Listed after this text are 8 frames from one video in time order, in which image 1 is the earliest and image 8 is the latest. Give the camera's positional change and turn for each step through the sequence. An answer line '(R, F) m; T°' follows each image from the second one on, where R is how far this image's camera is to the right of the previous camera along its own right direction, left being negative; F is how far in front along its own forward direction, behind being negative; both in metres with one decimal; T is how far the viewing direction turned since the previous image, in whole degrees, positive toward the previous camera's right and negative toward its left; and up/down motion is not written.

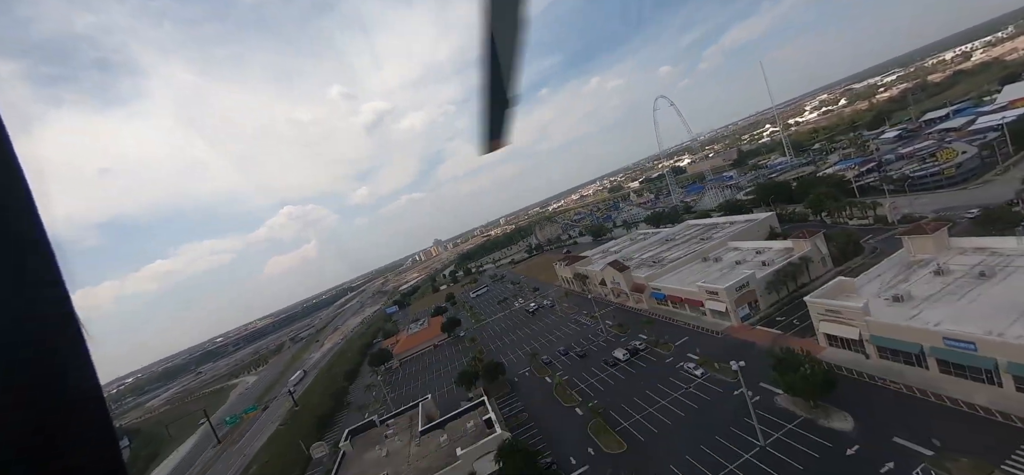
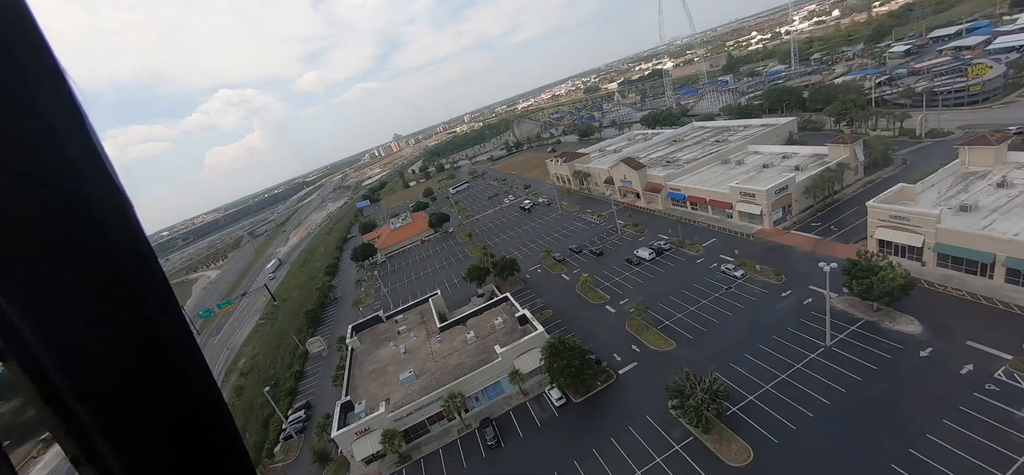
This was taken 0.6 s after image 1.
(-3.6, +2.7) m; +7°
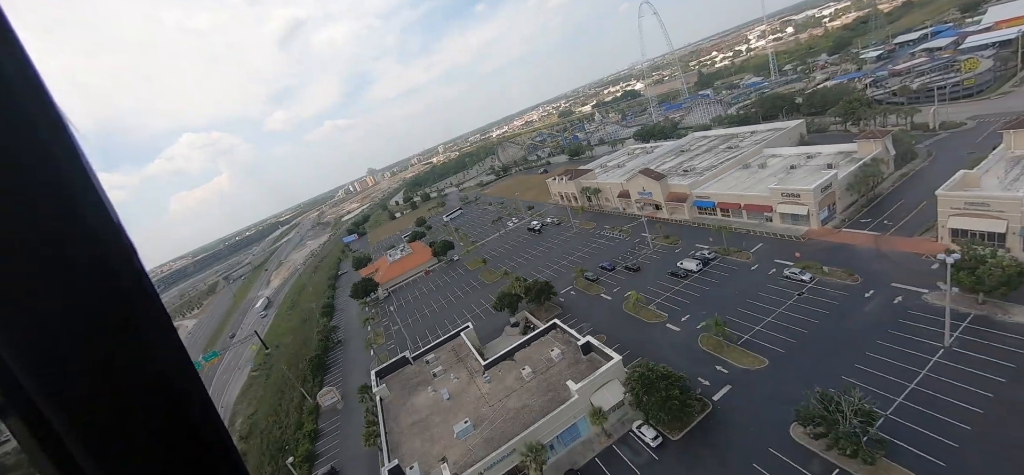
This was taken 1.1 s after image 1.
(-3.1, +2.1) m; +4°
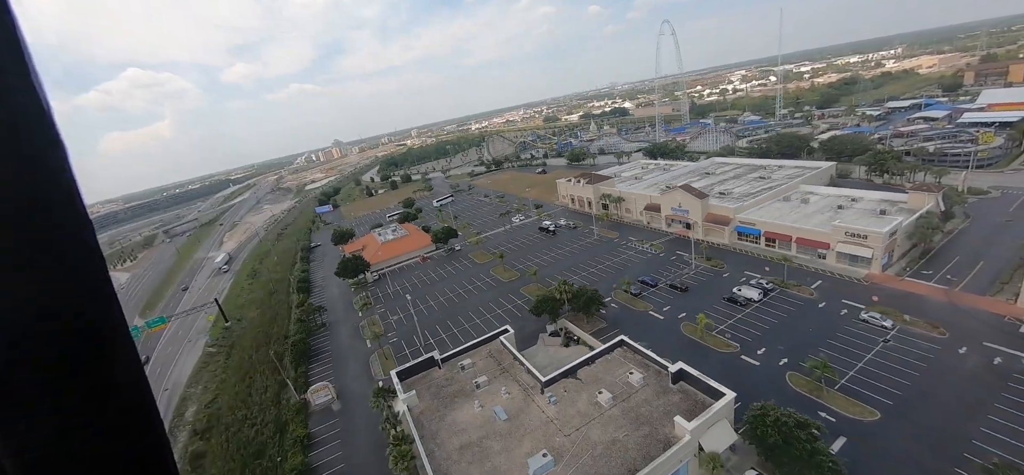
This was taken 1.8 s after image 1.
(-4.7, +3.0) m; +7°
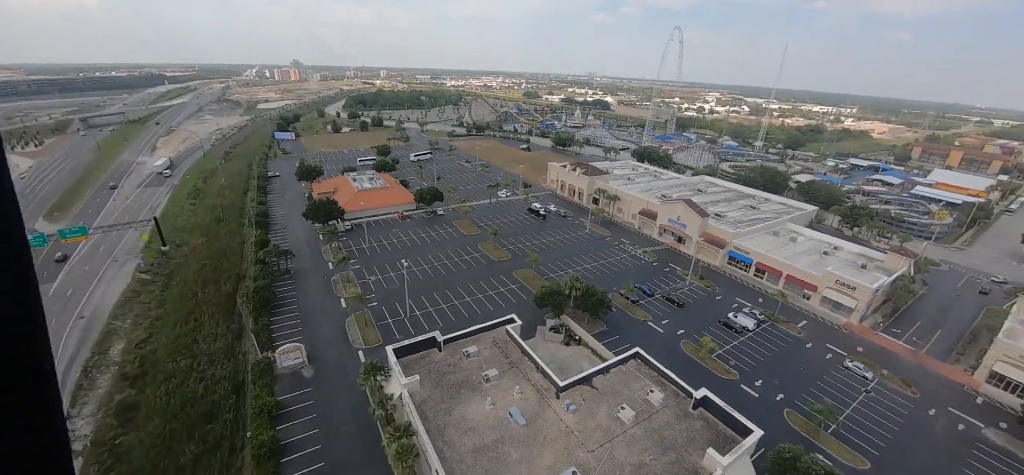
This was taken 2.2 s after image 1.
(-3.3, +1.7) m; +8°
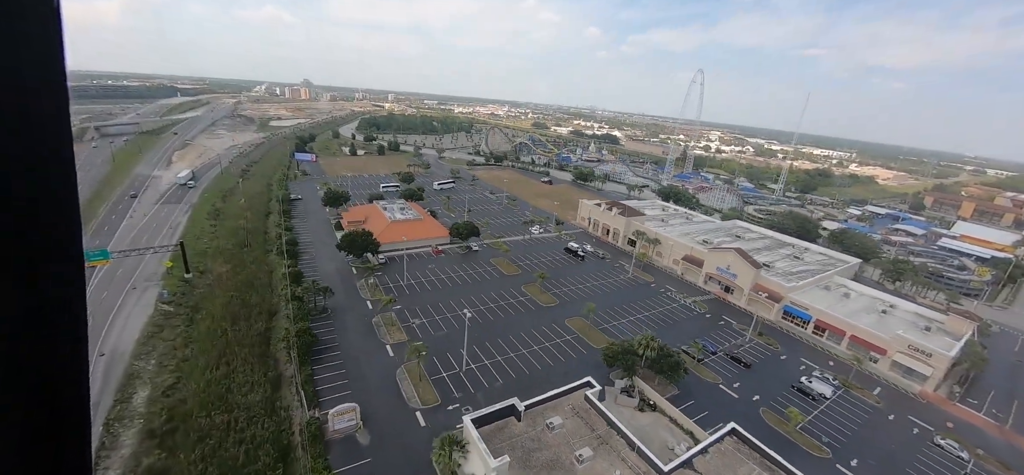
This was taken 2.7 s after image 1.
(-3.3, +1.3) m; +1°
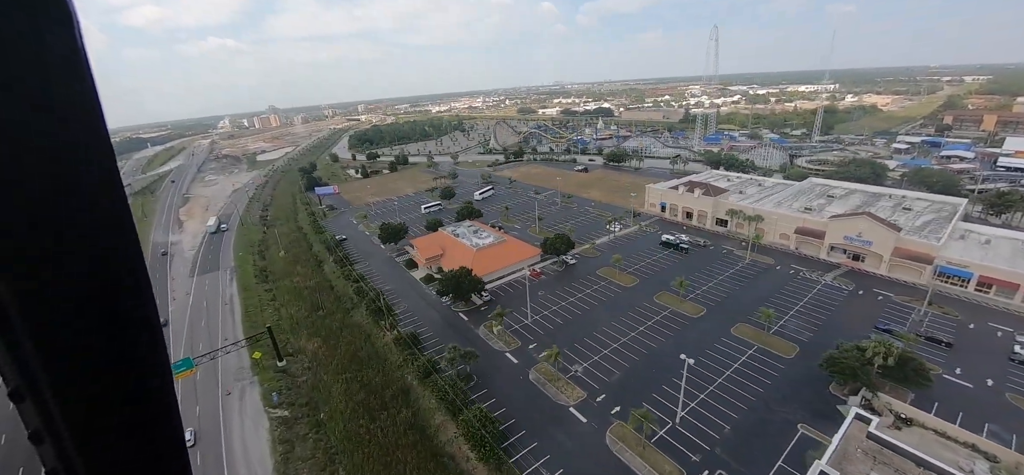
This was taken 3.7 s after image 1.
(-7.1, +3.2) m; +2°
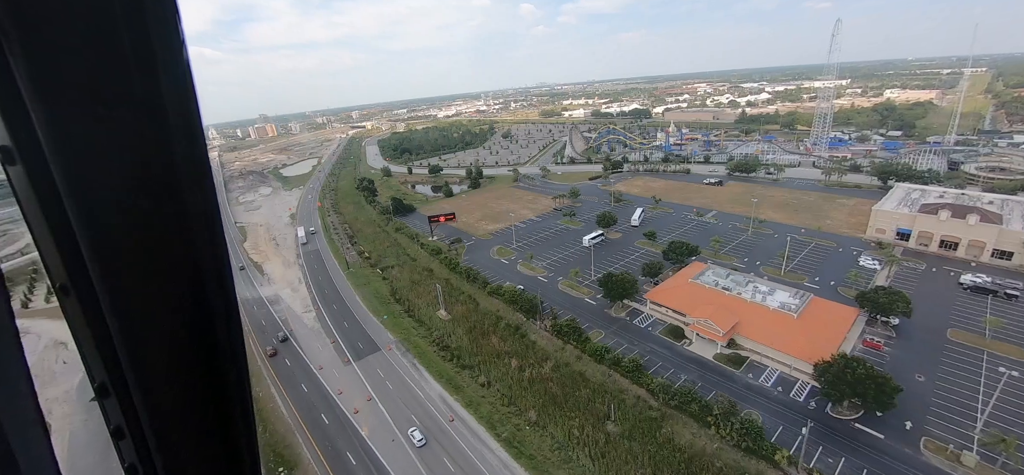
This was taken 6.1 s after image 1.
(-15.8, +7.9) m; +5°
